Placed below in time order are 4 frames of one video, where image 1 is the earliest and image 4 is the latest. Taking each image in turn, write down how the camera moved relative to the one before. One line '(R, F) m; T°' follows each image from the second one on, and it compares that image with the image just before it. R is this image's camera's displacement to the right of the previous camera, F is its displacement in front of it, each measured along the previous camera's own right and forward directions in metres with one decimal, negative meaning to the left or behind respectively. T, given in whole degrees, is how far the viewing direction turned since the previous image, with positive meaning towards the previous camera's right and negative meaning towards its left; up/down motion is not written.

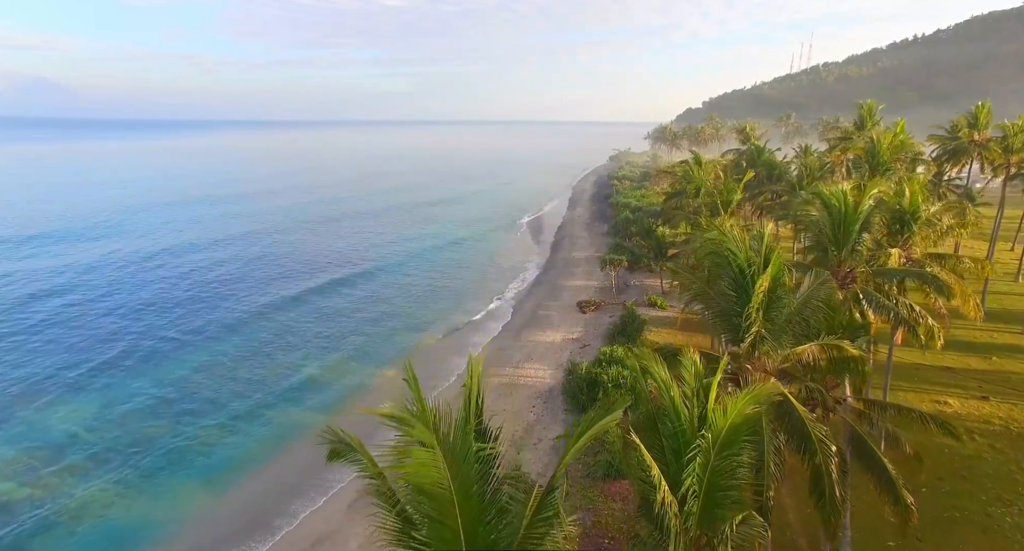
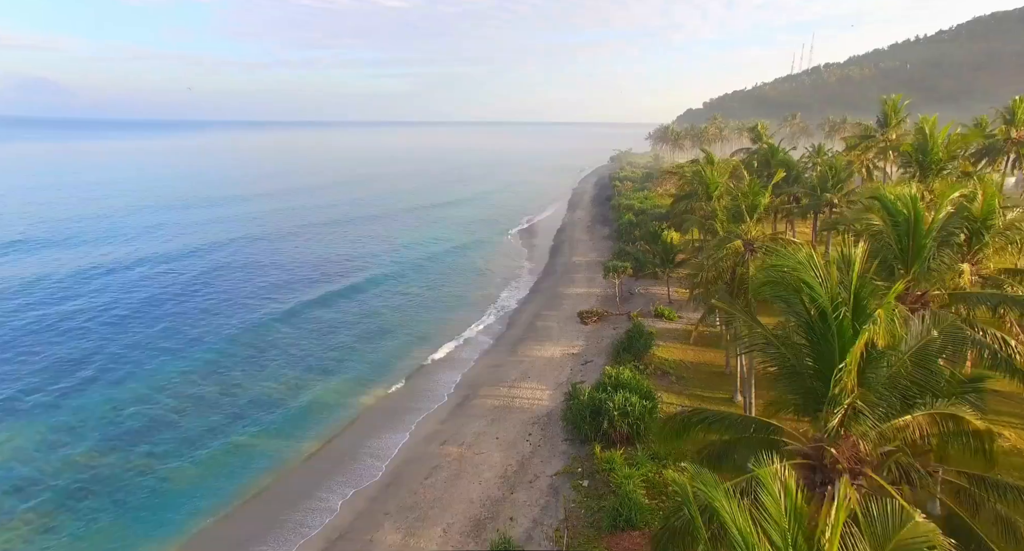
(+0.2, +2.9) m; 0°
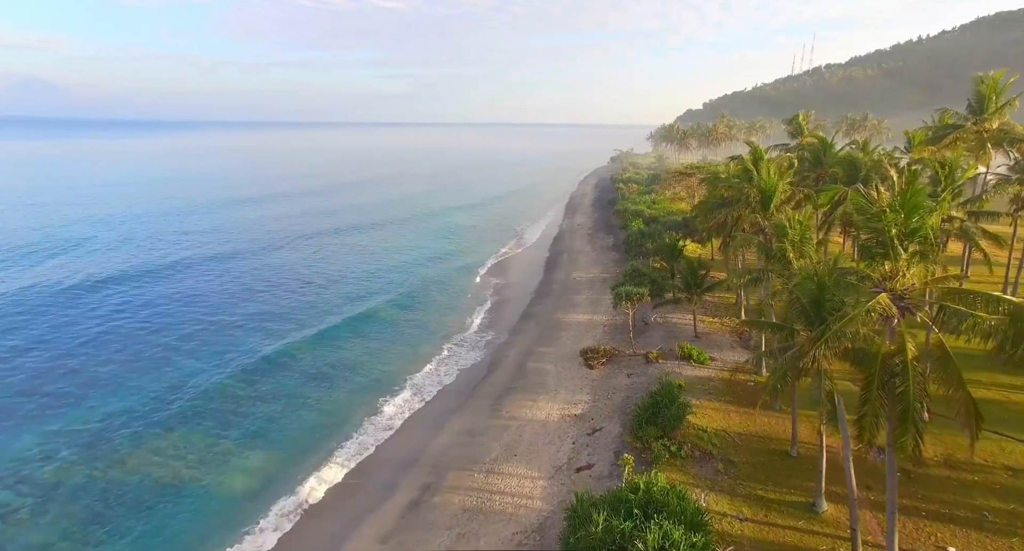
(+0.7, +8.3) m; 0°
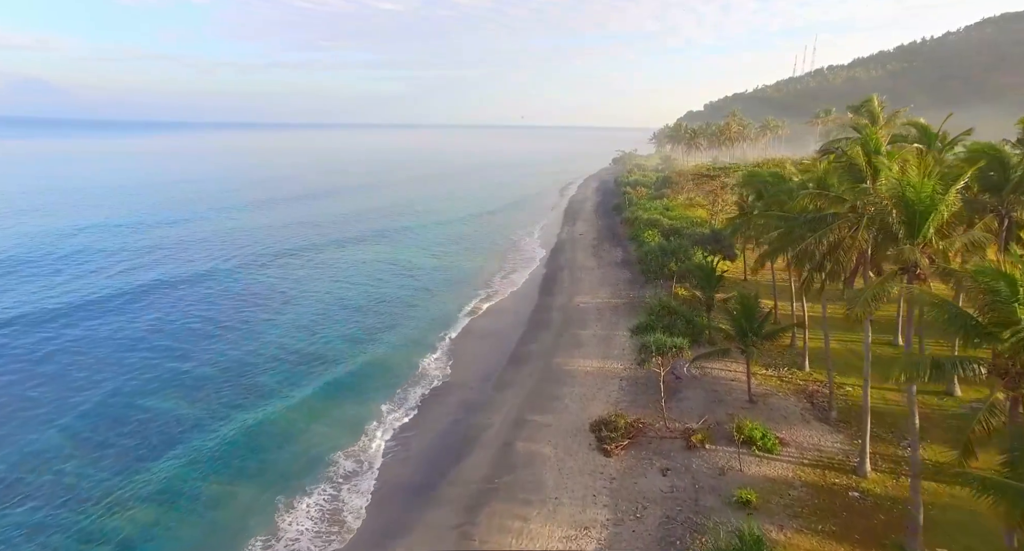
(+0.6, +8.9) m; 0°
